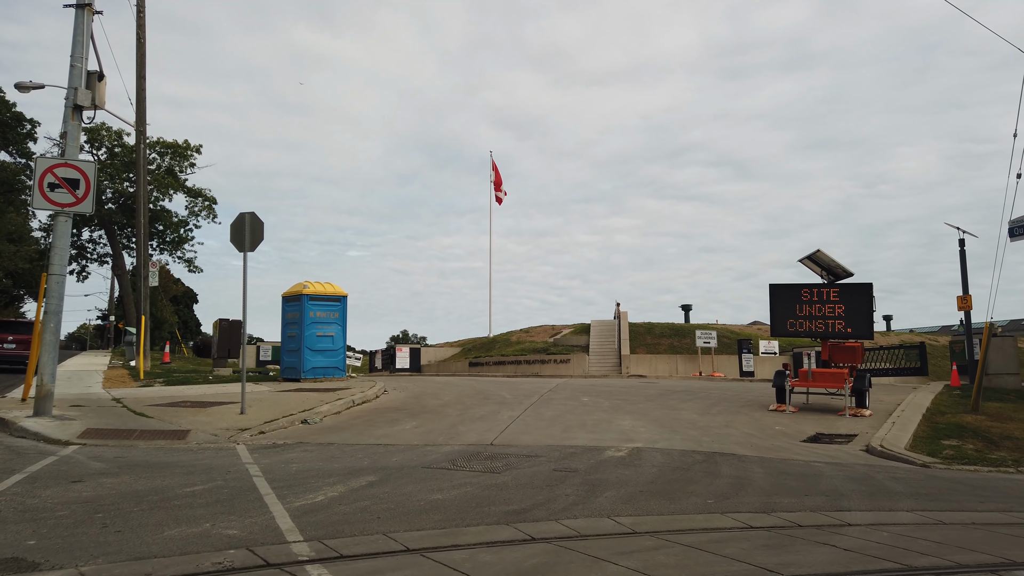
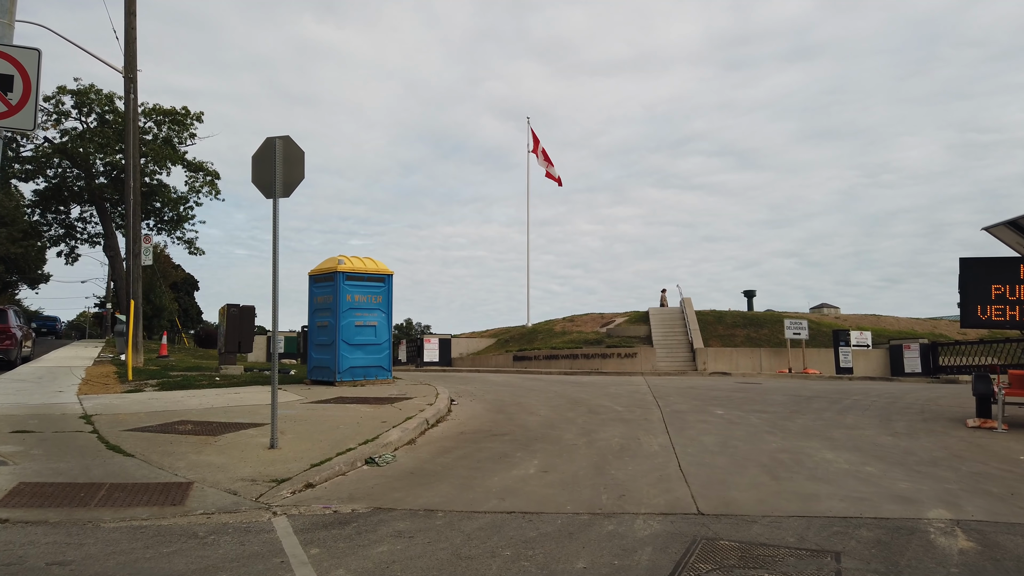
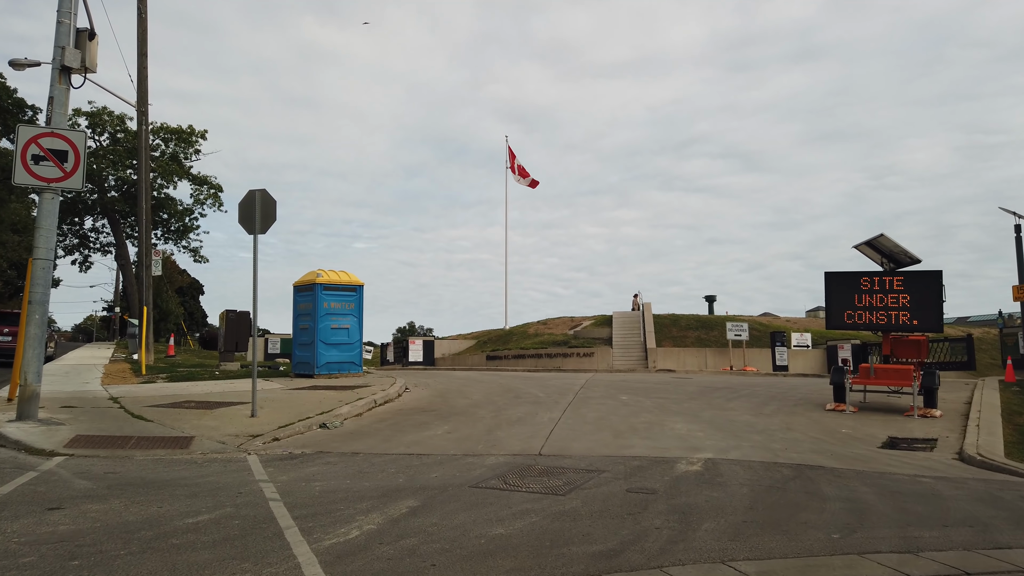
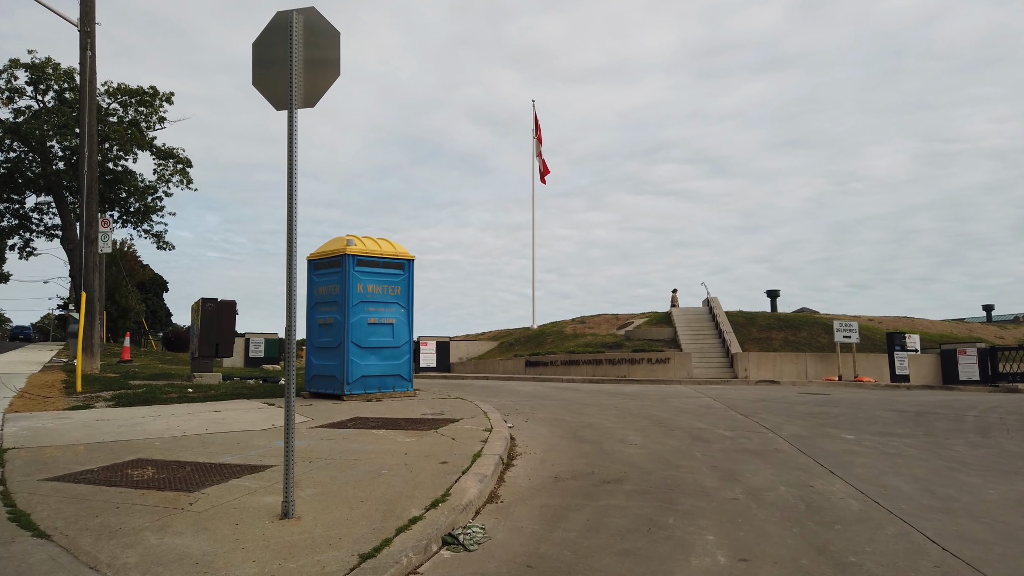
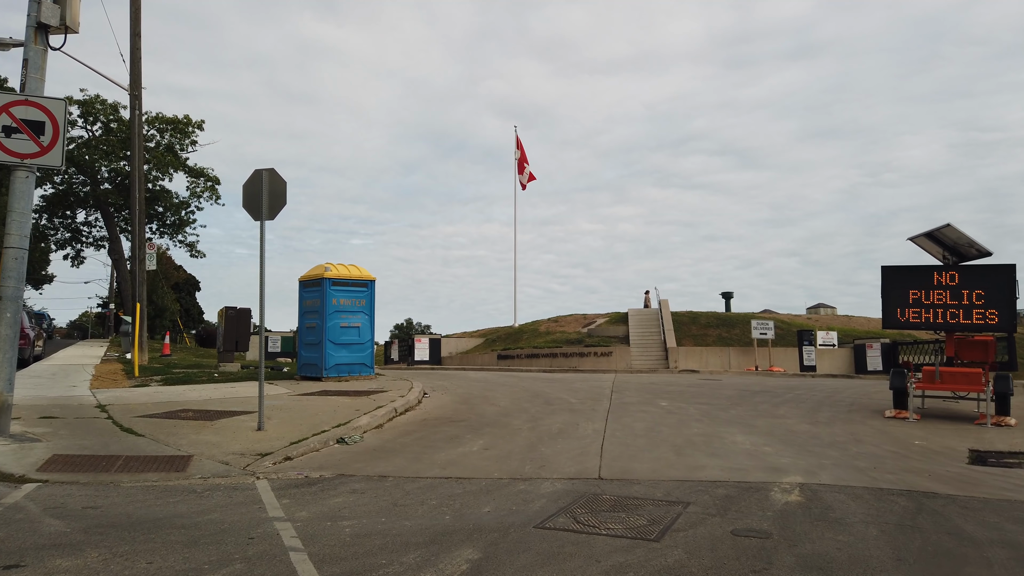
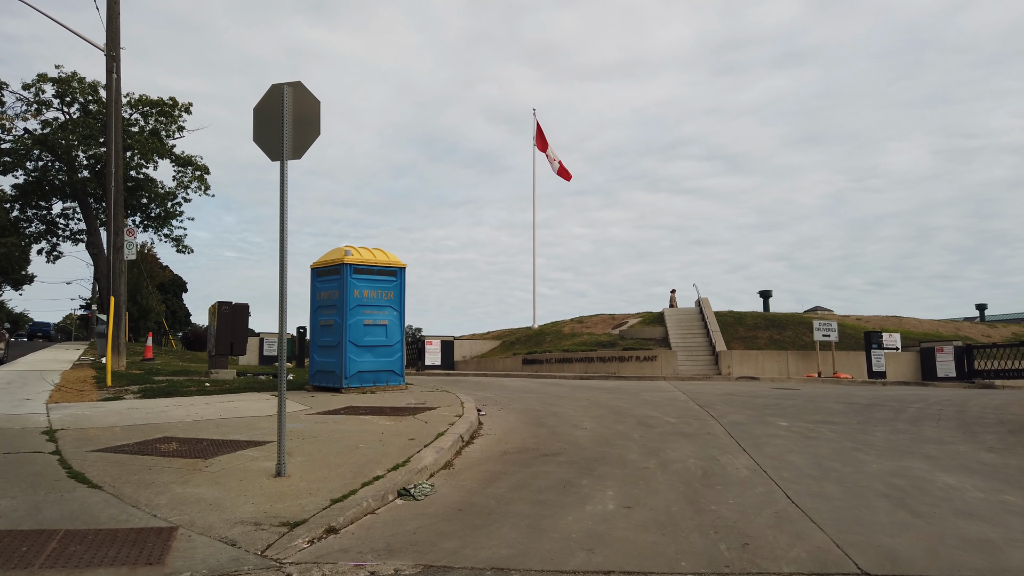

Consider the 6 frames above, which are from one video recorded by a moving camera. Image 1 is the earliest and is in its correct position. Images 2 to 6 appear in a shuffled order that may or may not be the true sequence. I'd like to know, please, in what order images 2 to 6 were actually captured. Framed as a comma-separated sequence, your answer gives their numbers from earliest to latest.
3, 5, 2, 6, 4
